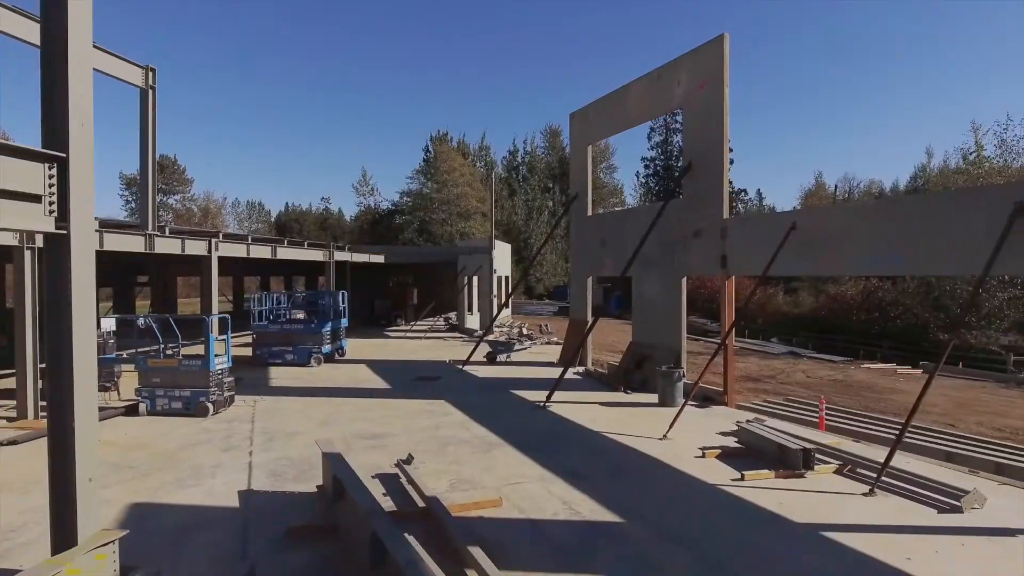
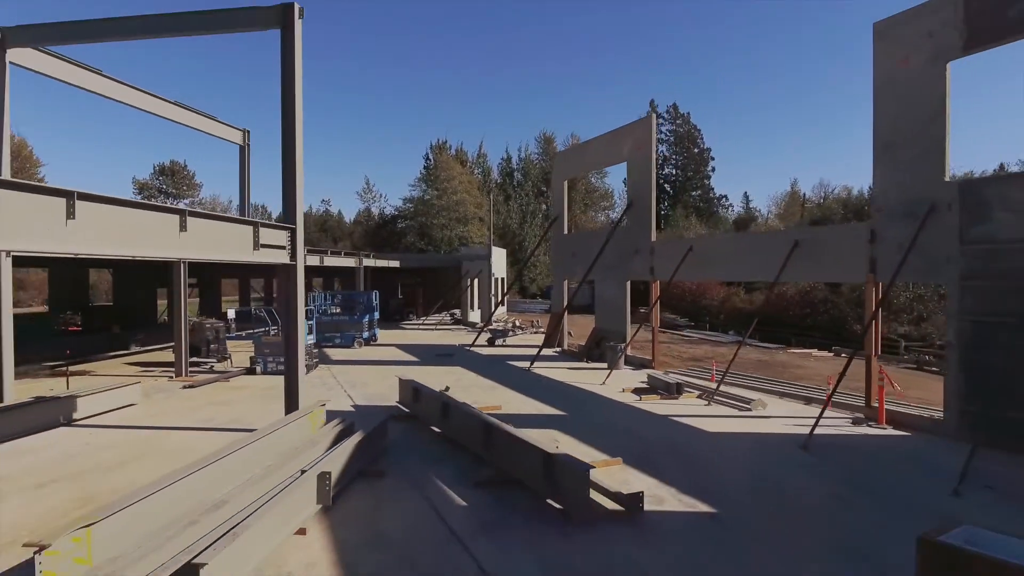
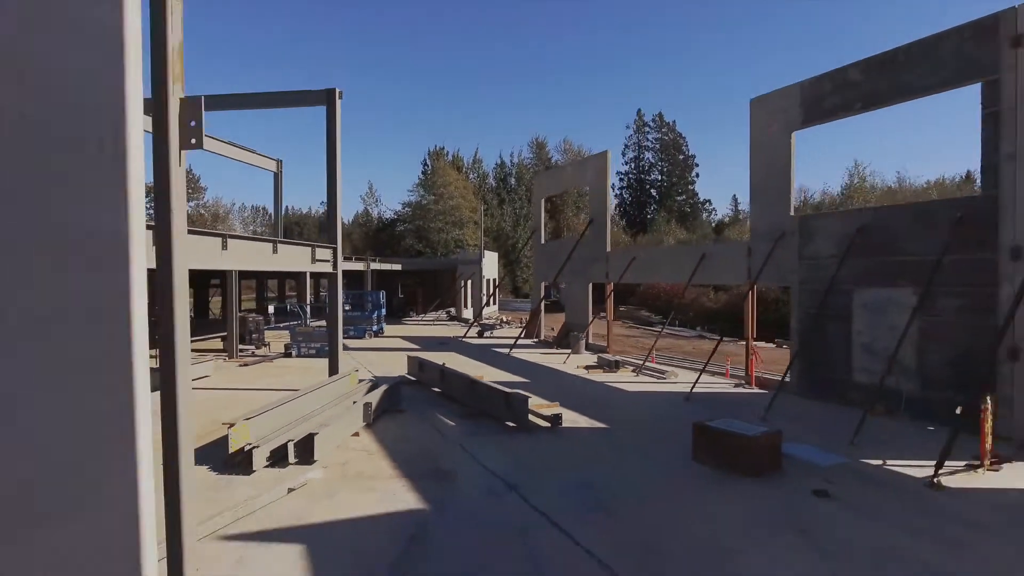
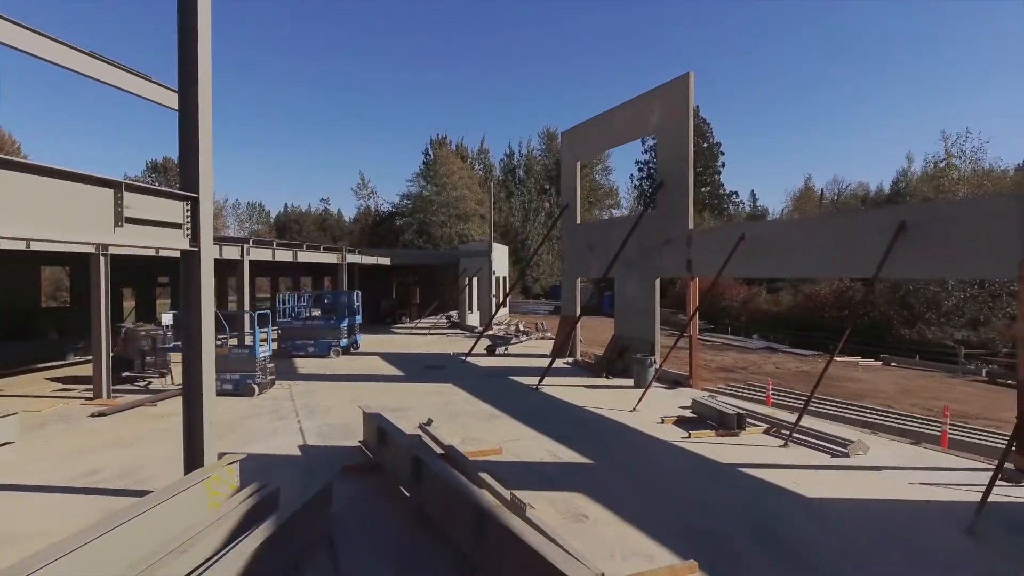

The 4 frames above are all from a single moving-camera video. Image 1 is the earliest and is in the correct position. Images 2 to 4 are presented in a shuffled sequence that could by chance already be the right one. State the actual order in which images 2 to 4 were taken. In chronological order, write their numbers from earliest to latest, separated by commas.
4, 2, 3
